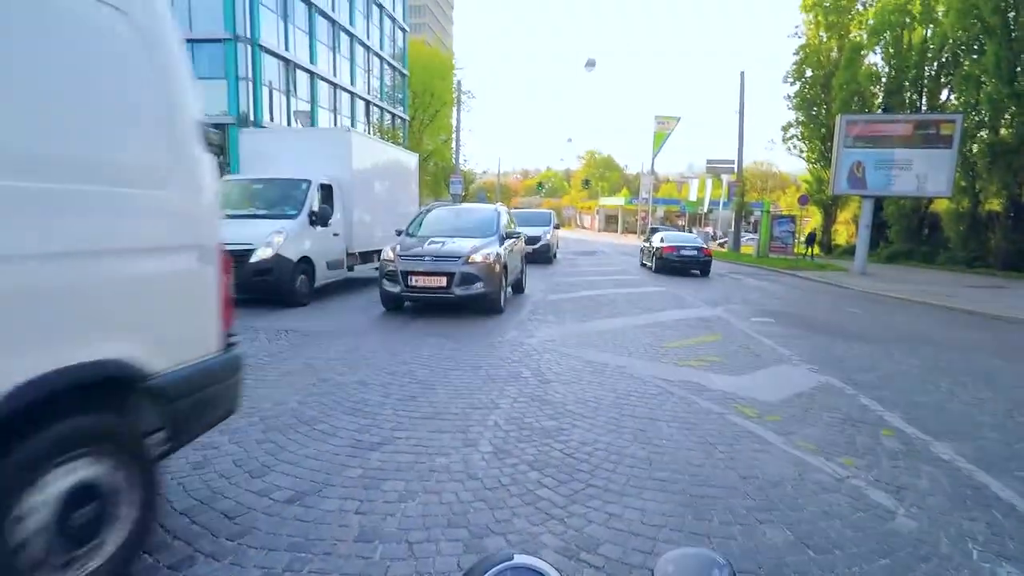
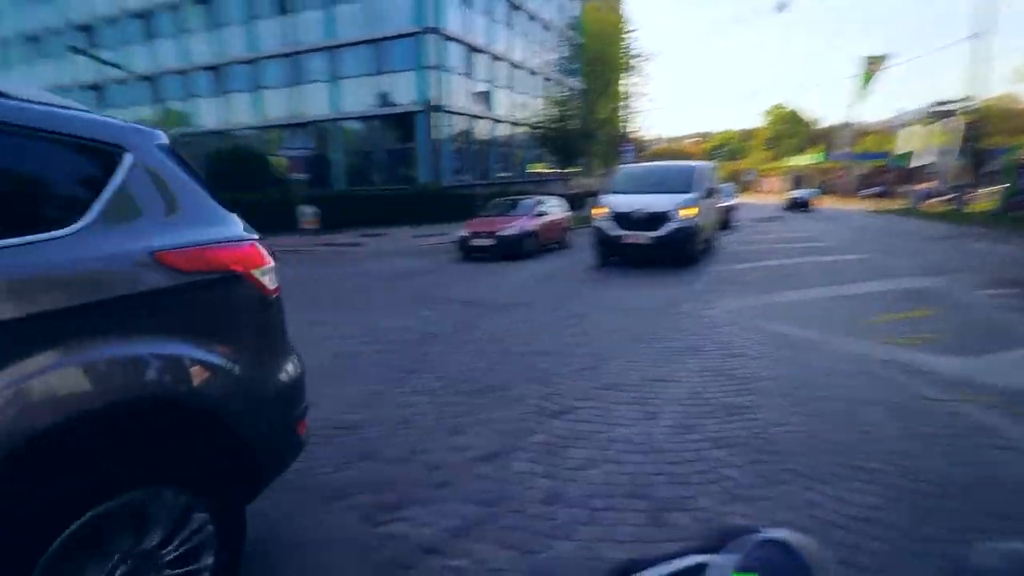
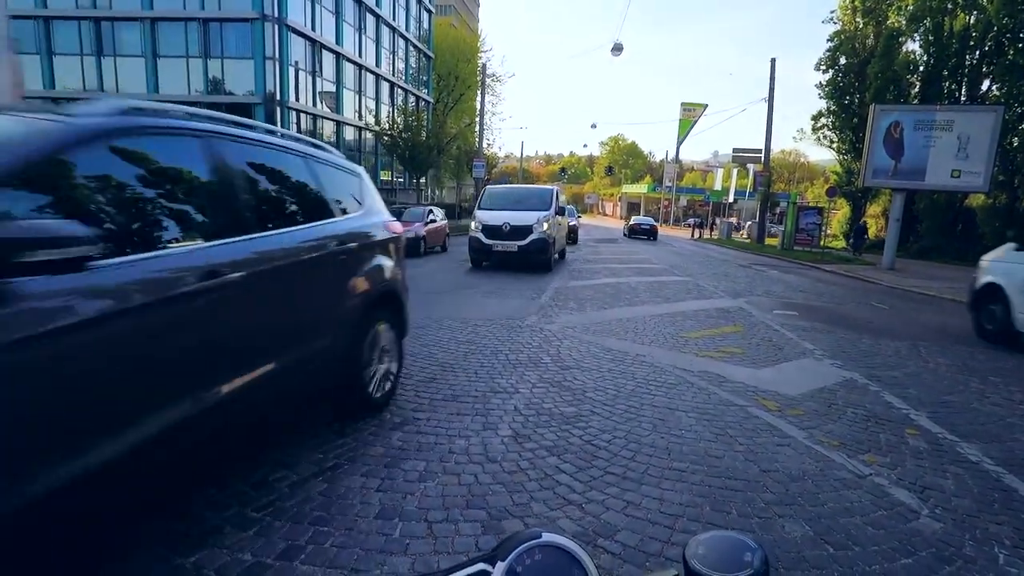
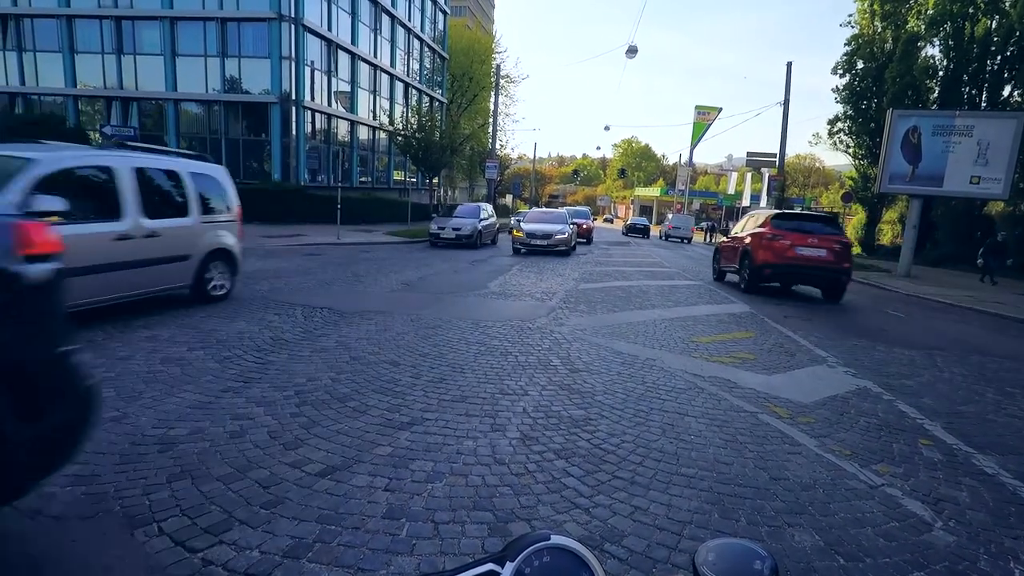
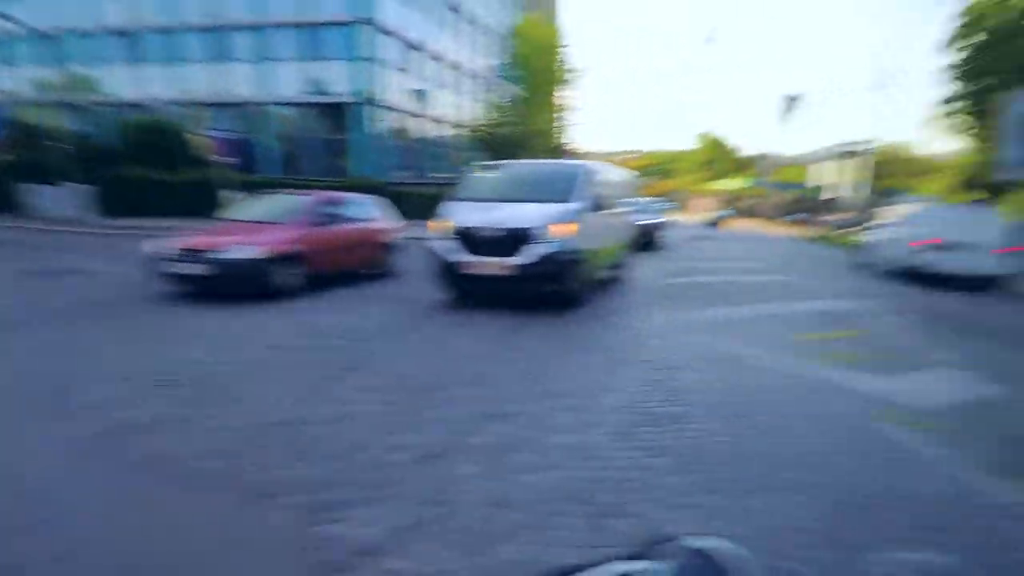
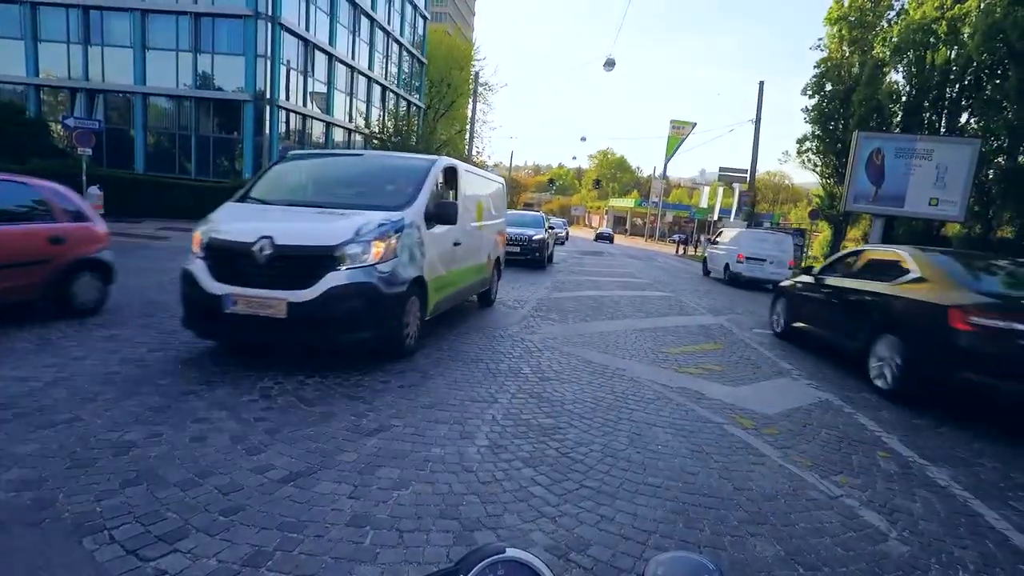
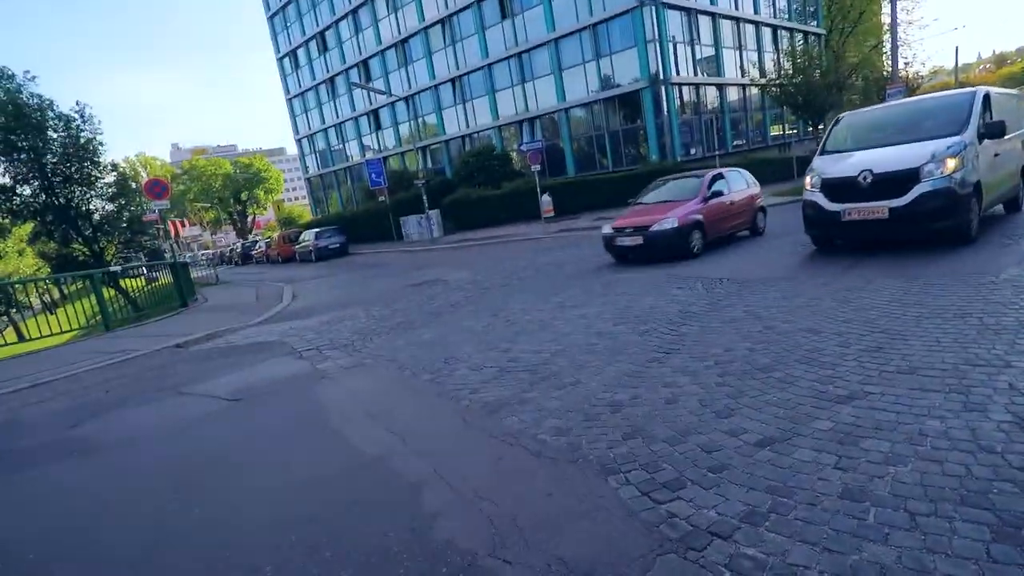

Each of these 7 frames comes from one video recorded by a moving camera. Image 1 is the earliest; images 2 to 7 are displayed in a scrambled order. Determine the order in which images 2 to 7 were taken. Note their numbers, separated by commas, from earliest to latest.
3, 2, 7, 5, 6, 4
